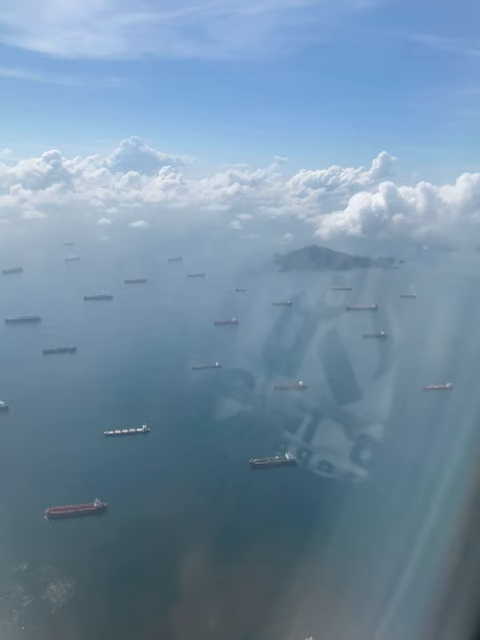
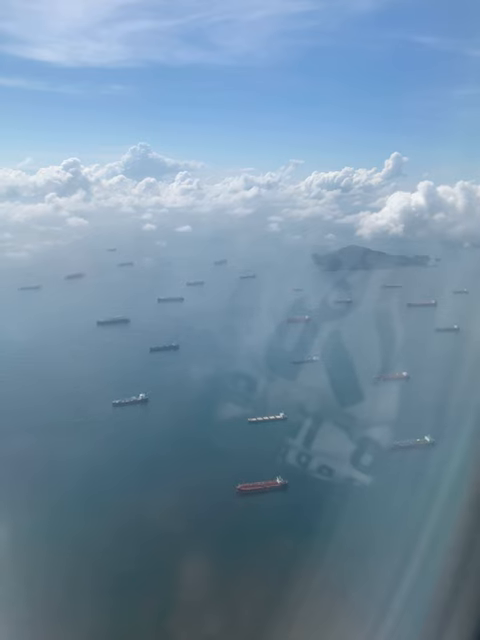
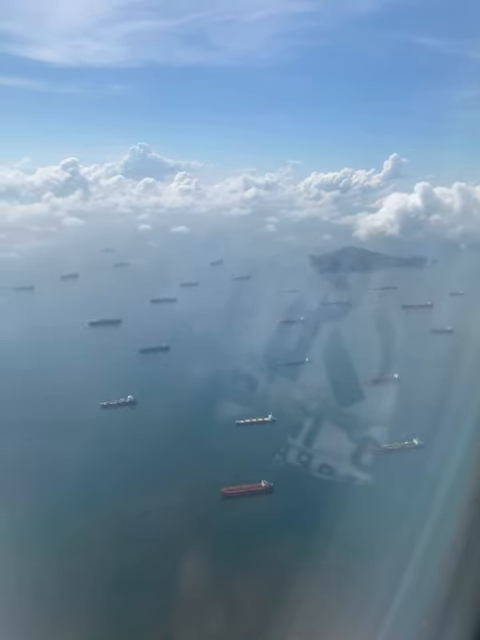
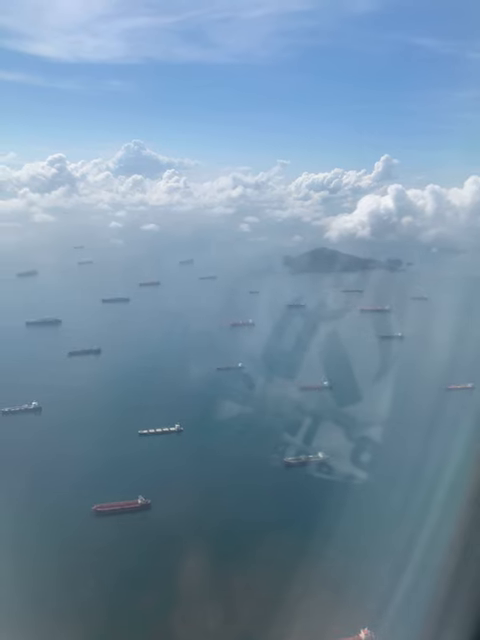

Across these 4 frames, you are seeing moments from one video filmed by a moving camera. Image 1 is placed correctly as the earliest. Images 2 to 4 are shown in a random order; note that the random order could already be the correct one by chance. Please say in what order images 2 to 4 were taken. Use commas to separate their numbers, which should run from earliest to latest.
4, 3, 2
